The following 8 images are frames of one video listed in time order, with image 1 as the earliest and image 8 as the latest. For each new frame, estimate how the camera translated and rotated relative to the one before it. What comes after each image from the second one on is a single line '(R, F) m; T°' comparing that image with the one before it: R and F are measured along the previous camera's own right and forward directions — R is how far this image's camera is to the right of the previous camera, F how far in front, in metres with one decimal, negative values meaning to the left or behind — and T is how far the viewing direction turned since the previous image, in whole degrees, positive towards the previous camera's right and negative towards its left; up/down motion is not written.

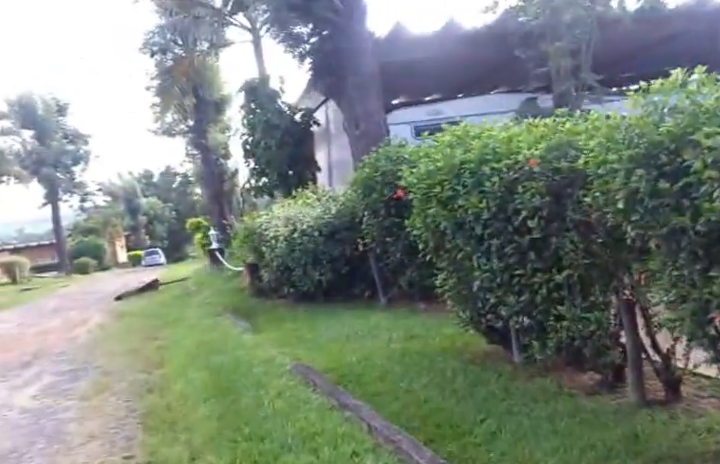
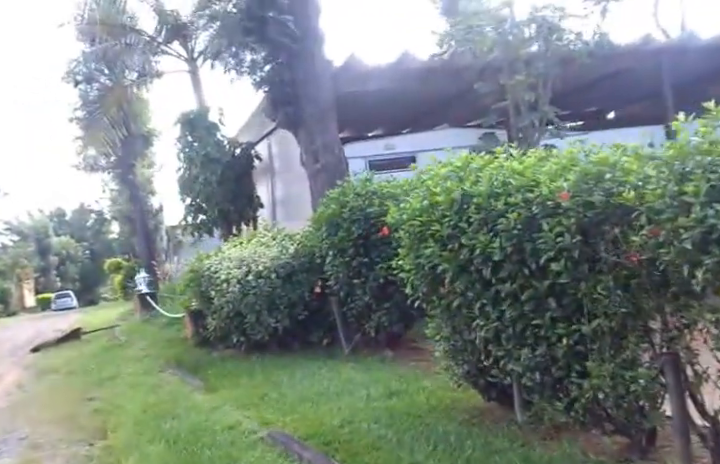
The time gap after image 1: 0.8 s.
(-0.5, +0.8) m; +6°
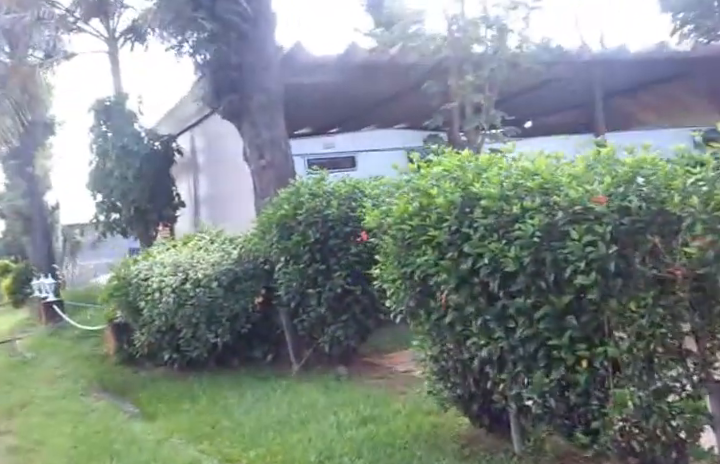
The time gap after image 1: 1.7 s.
(-0.5, +0.7) m; +8°
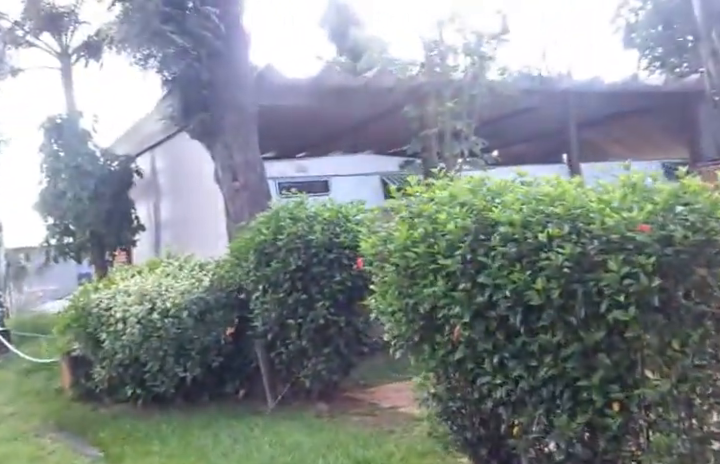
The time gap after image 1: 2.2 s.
(-0.3, +0.4) m; +4°
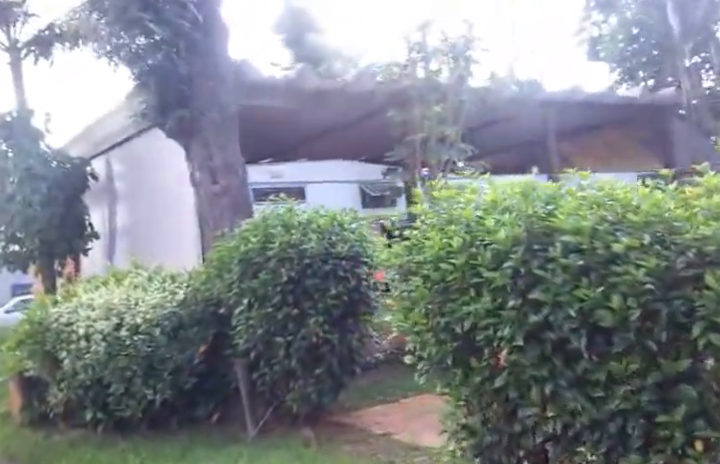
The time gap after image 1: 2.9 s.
(-0.4, +0.6) m; +5°
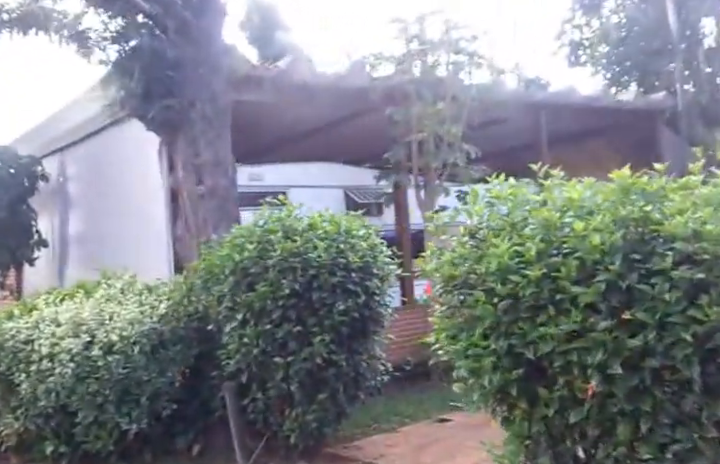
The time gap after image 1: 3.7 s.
(-0.5, +0.6) m; +4°
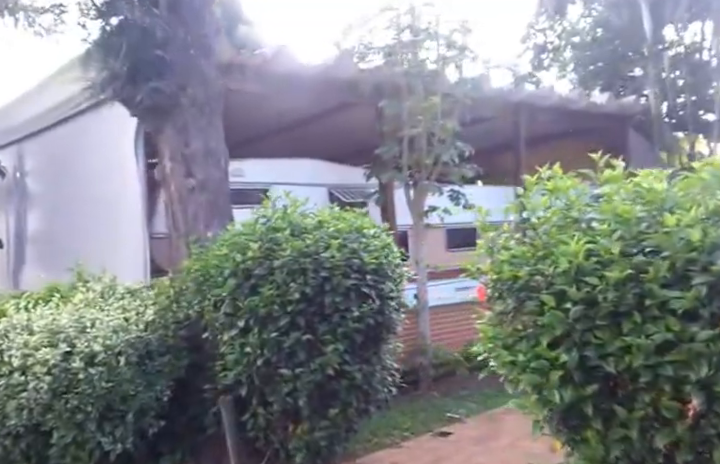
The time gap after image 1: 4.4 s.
(-0.4, +0.4) m; +4°
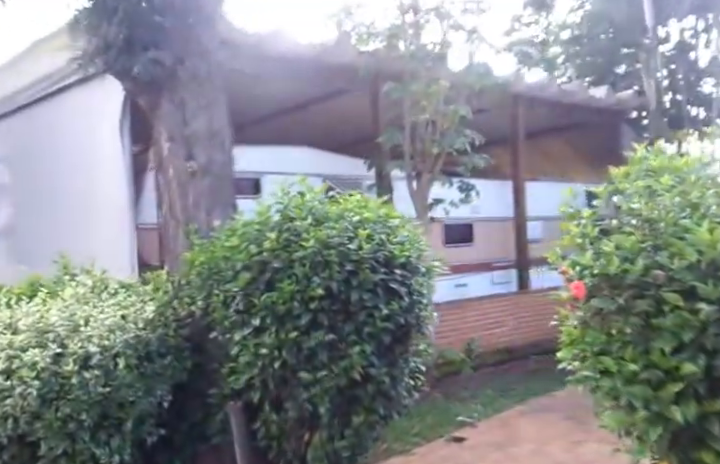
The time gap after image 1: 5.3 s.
(-0.4, +0.4) m; +3°
